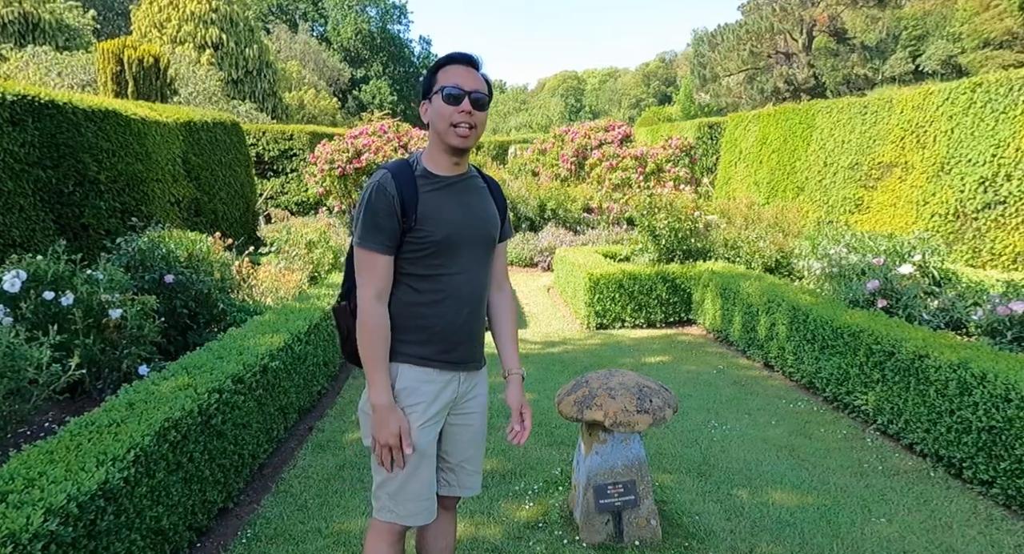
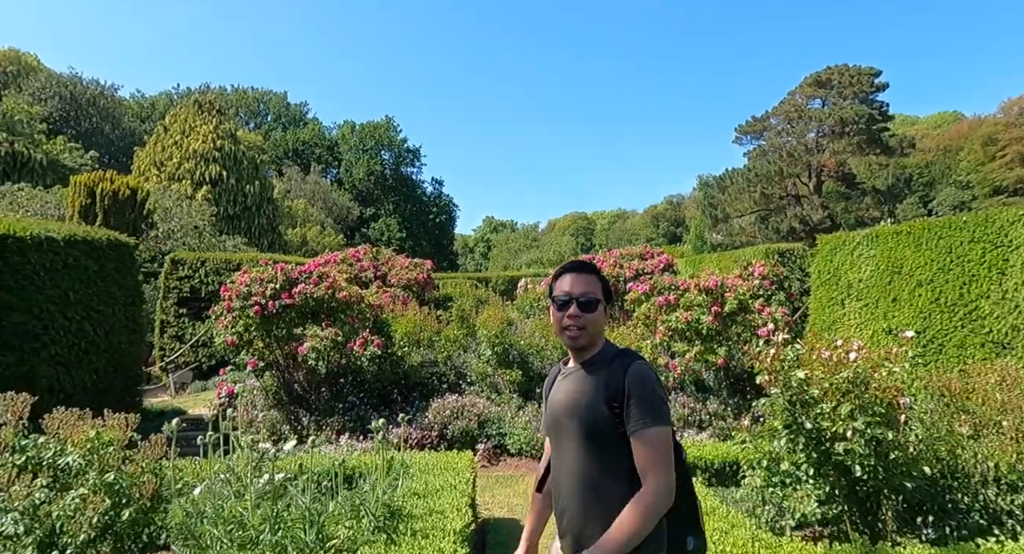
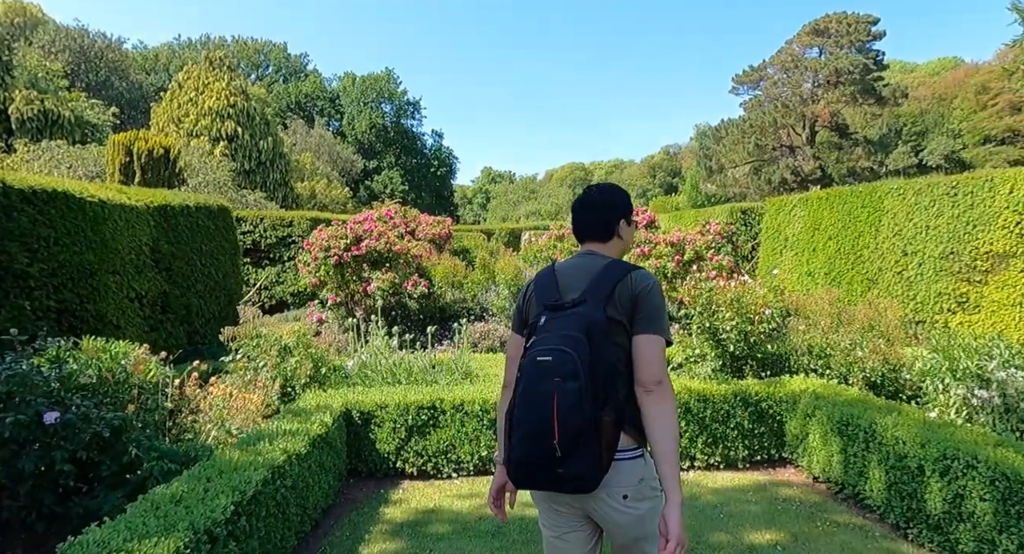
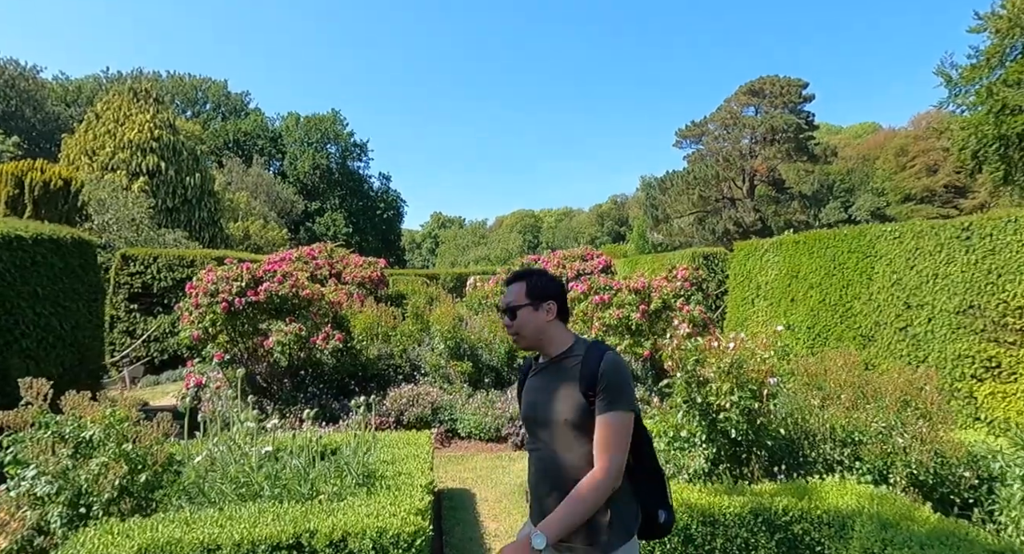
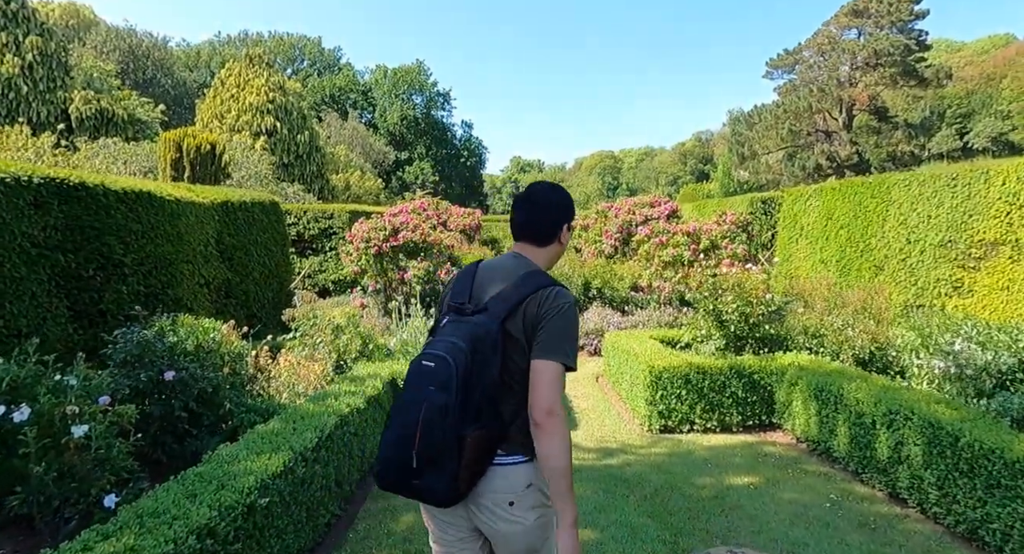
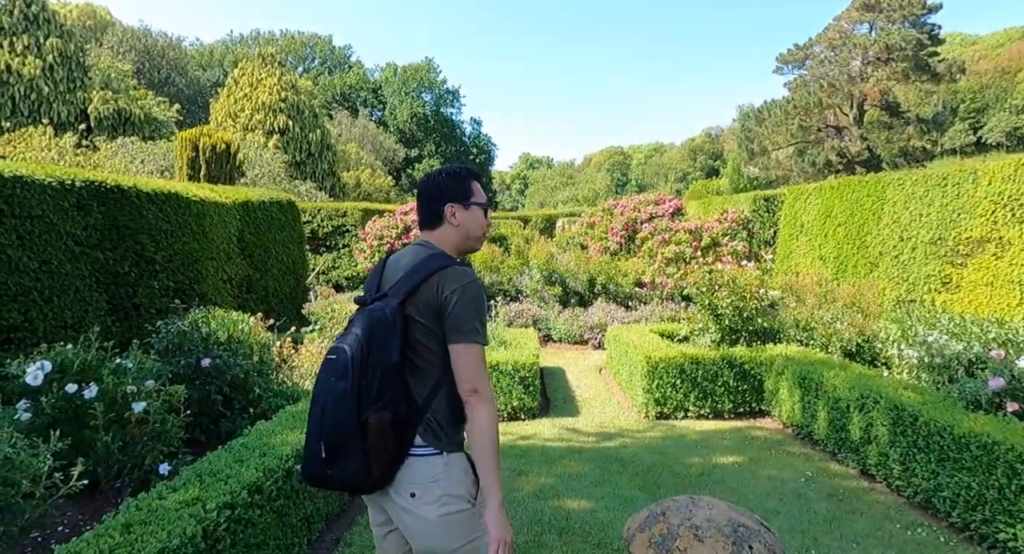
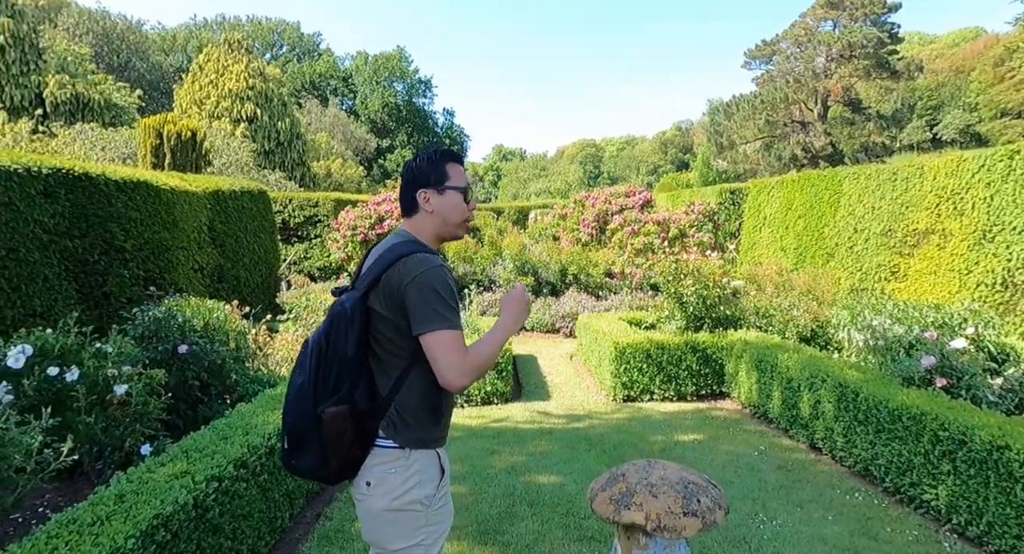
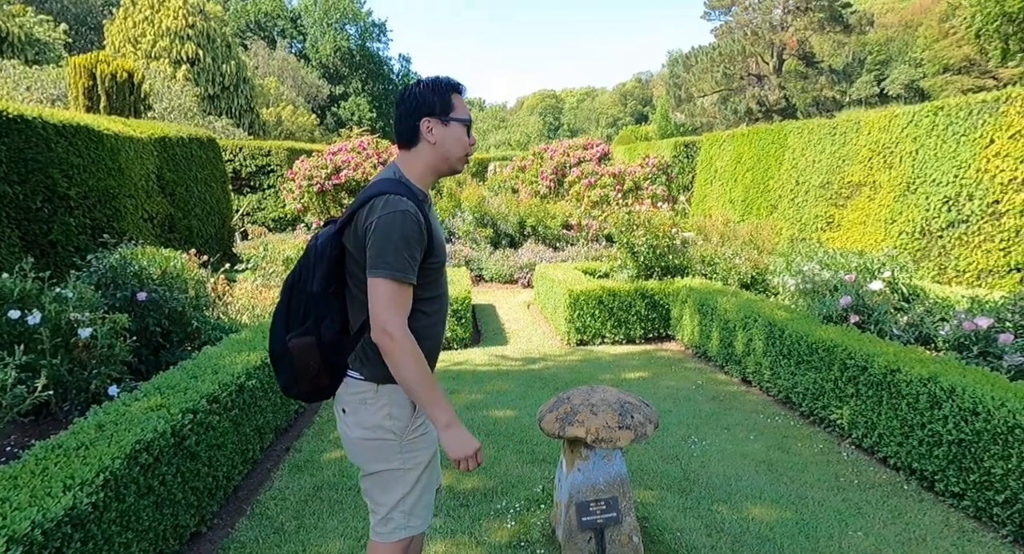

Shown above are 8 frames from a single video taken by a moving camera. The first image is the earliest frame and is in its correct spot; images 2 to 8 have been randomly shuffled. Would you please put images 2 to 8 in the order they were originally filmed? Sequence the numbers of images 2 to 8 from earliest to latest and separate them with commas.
8, 7, 6, 5, 3, 4, 2
